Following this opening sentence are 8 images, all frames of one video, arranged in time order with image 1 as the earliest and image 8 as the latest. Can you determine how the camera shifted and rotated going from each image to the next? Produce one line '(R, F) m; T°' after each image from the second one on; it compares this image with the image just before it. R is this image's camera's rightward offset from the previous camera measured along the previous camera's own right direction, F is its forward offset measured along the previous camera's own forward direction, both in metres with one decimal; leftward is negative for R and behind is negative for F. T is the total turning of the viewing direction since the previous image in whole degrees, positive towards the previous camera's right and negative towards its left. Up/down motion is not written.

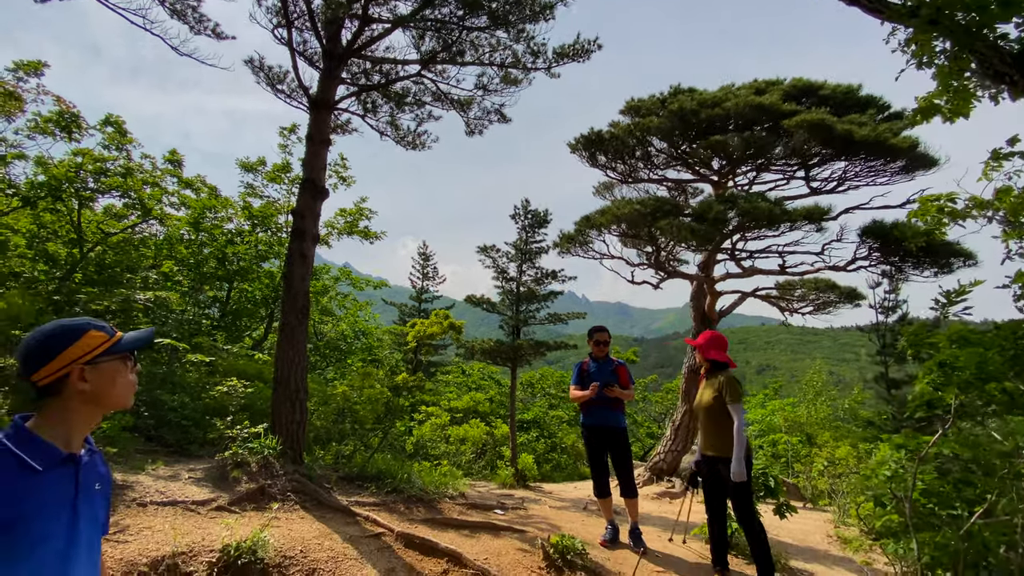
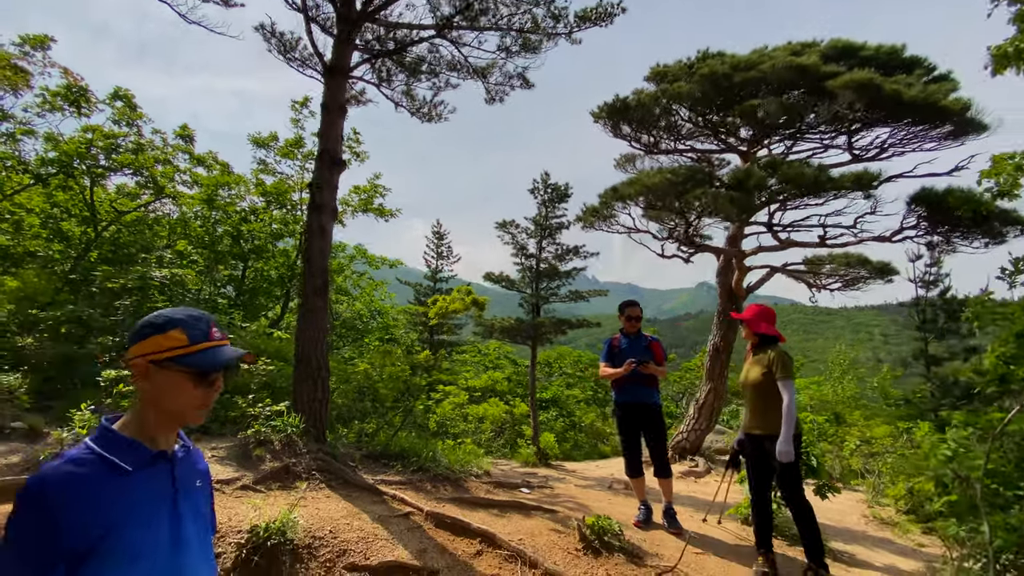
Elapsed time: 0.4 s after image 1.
(-0.2, +0.2) m; -1°
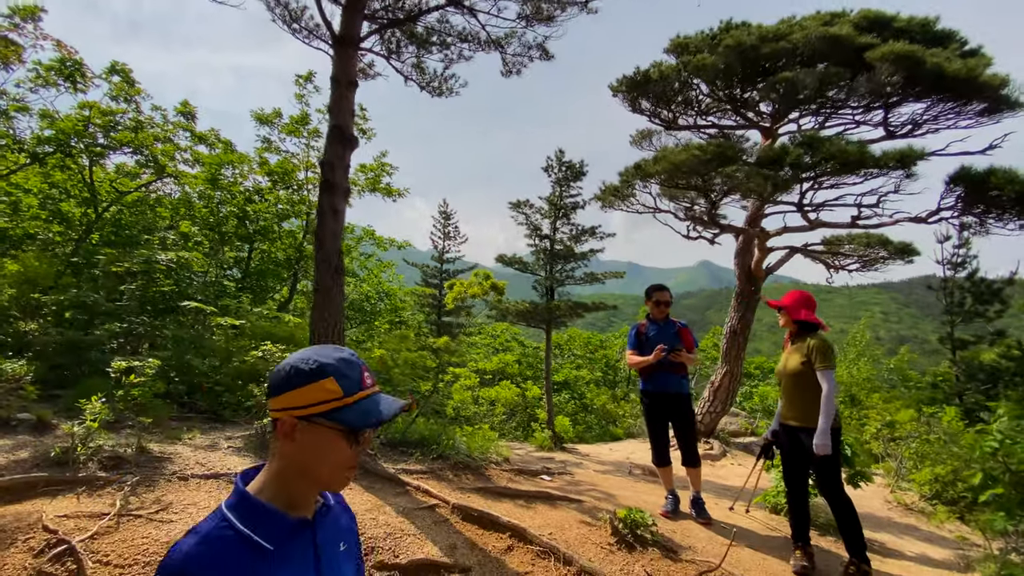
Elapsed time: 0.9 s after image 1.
(-0.2, +0.2) m; 0°
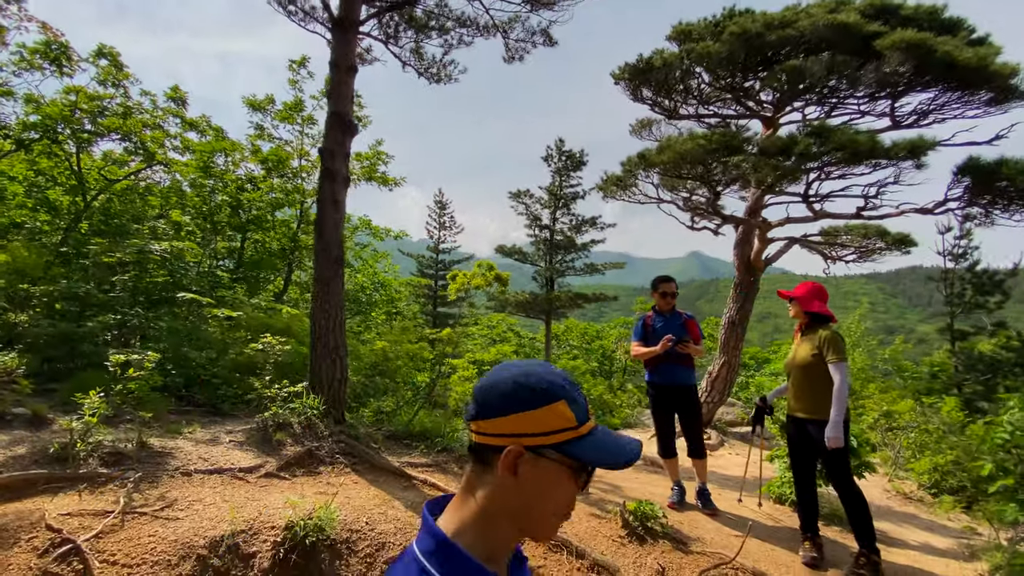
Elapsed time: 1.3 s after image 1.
(-0.1, +0.1) m; +1°
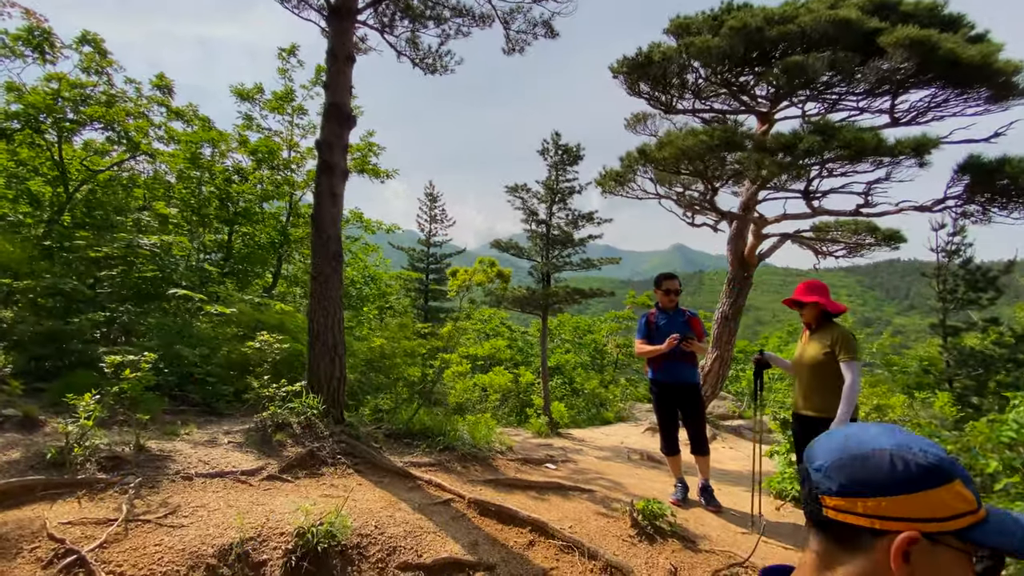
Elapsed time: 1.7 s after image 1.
(-0.2, +0.1) m; +2°
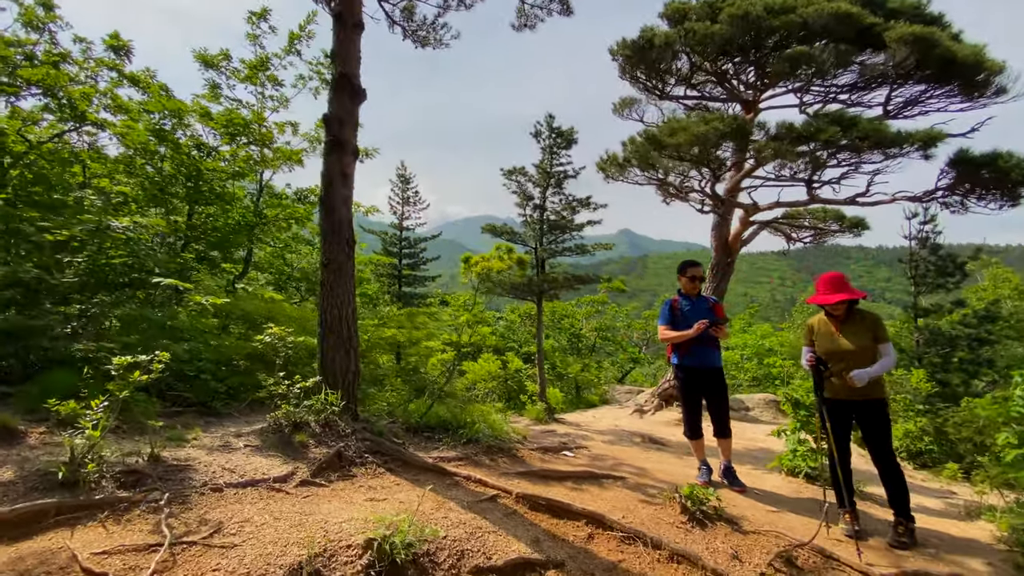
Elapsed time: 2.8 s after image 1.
(-0.8, +0.2) m; +6°
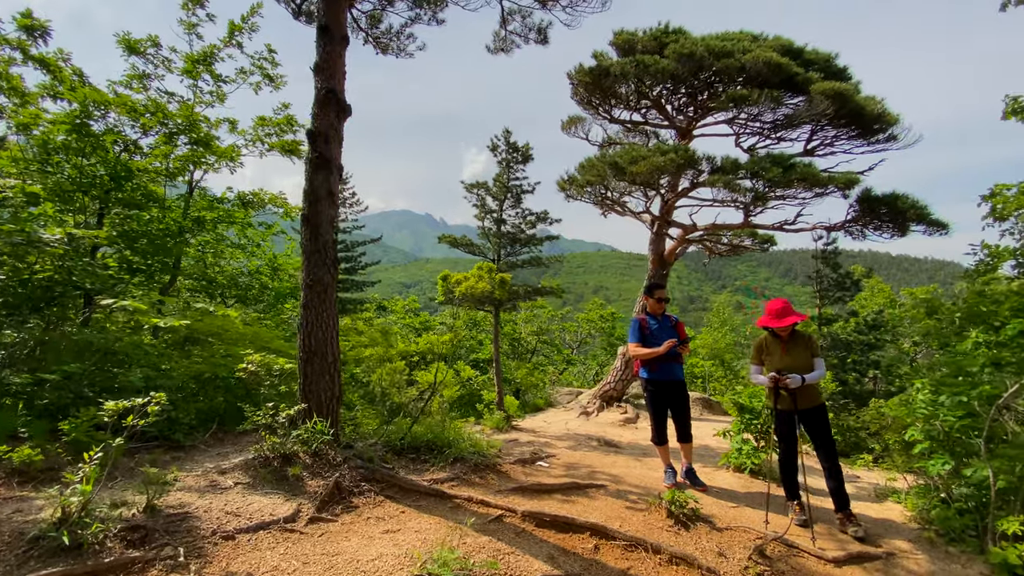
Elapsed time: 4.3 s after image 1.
(-0.7, -0.1) m; +10°
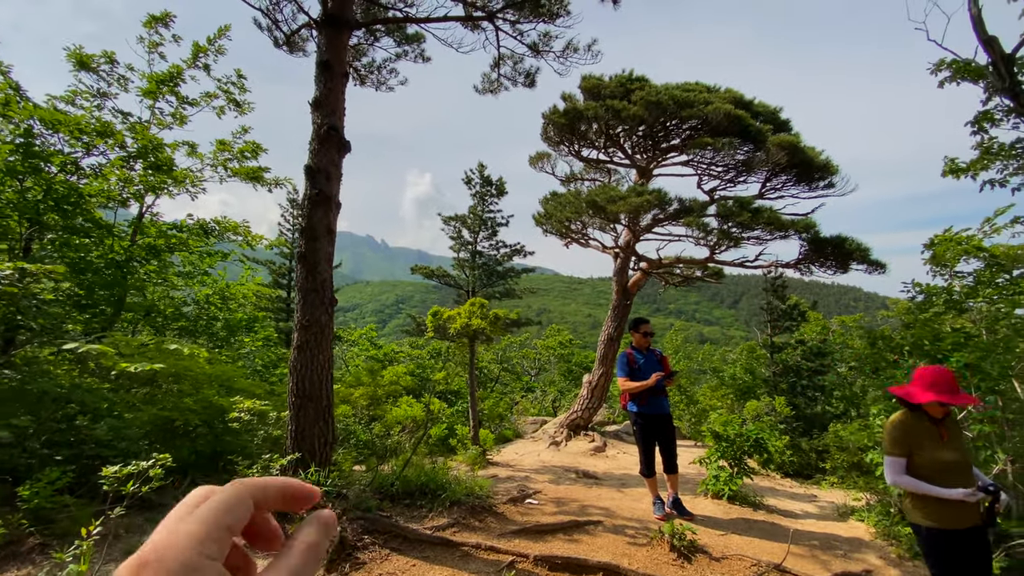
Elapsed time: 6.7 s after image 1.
(-0.6, 0.0) m; +7°
